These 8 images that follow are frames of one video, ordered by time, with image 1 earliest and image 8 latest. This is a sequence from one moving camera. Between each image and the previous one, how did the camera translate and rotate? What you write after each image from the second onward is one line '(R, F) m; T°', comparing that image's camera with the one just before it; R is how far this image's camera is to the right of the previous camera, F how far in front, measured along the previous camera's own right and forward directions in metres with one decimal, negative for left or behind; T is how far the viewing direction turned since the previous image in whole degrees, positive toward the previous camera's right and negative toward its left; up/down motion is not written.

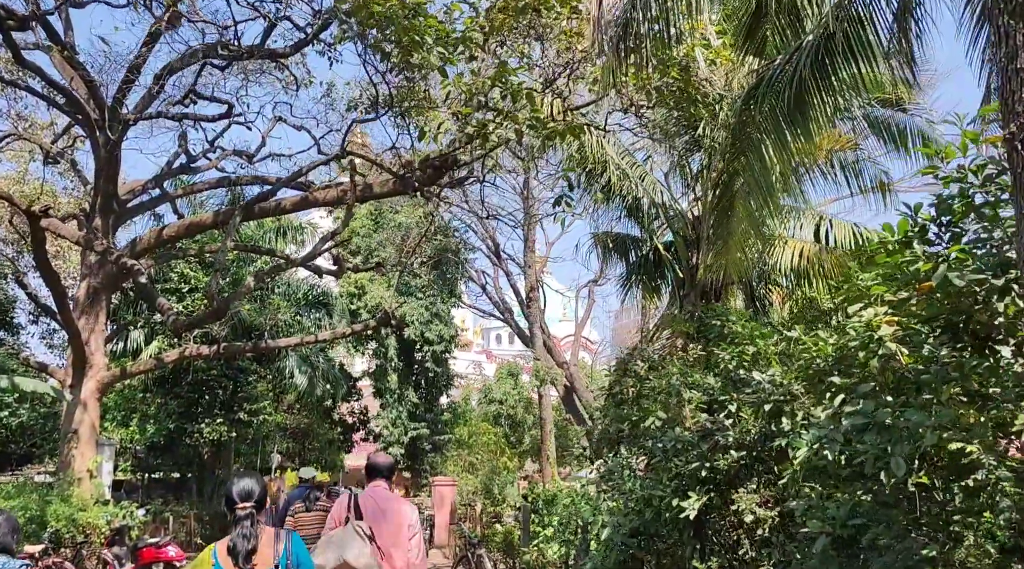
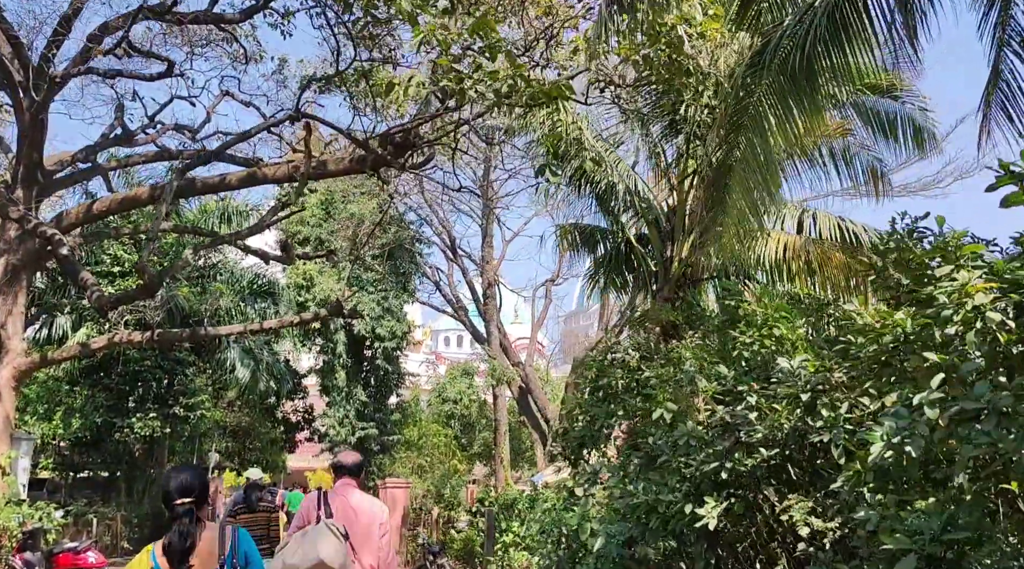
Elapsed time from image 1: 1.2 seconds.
(-0.2, +0.7) m; +3°
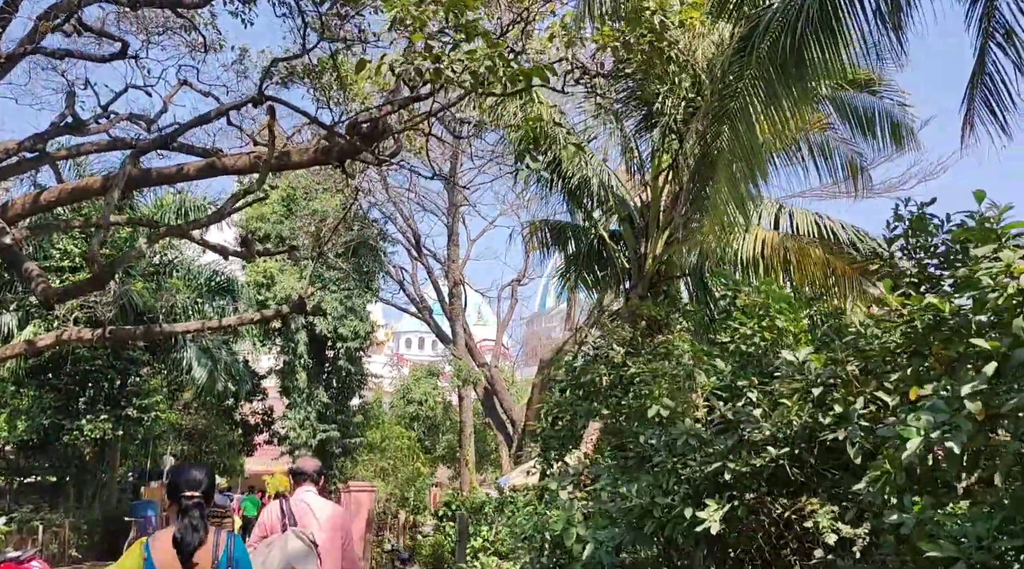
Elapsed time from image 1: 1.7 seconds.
(-0.1, +0.3) m; +2°
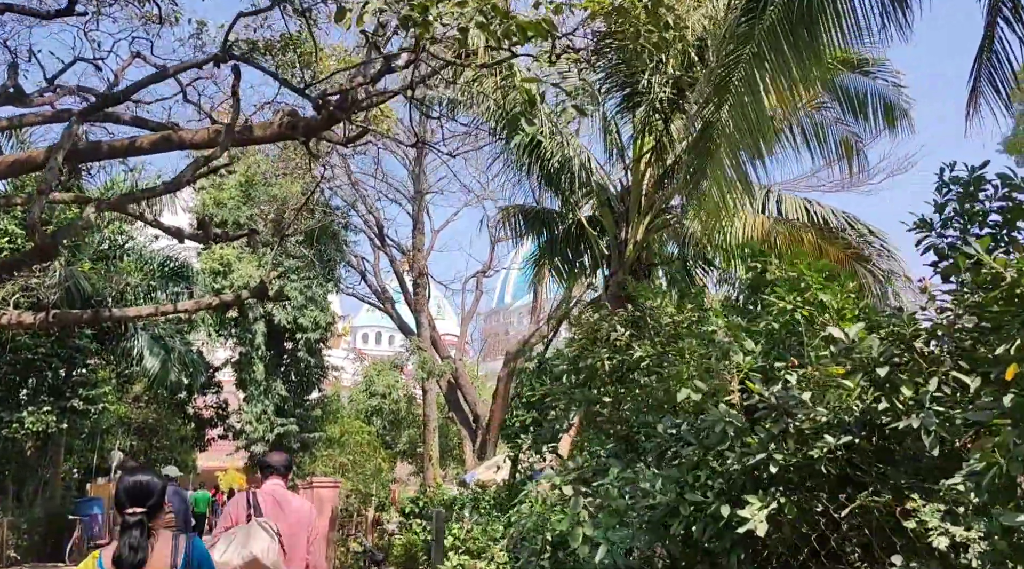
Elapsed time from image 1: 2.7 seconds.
(-0.2, +0.5) m; +3°
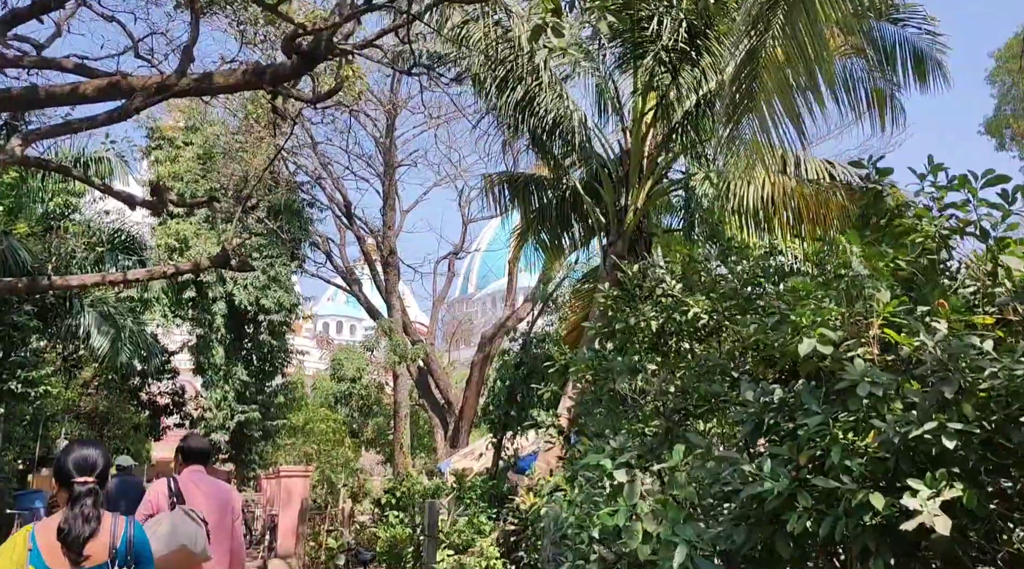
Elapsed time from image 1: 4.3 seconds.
(-0.3, +0.8) m; +2°
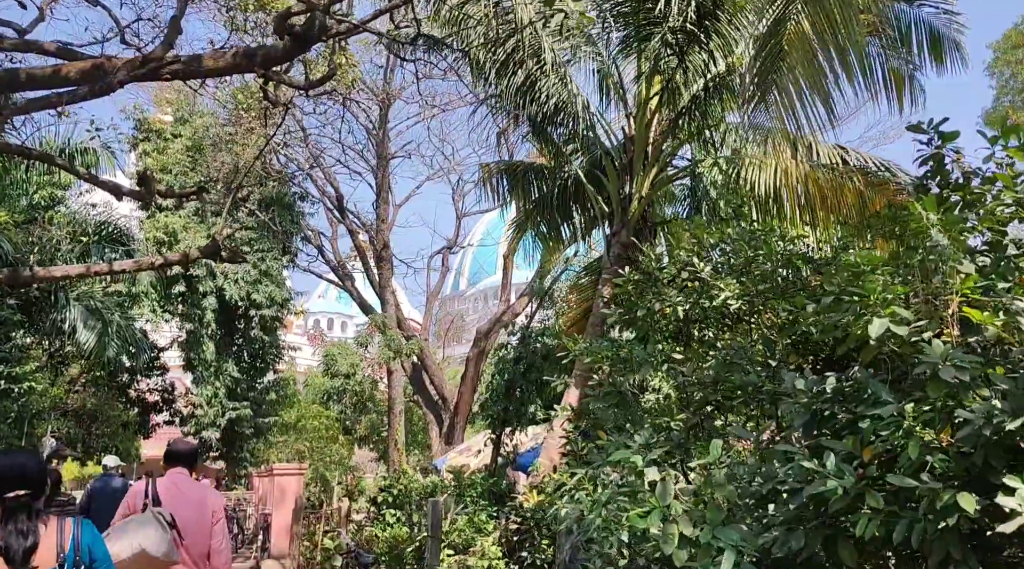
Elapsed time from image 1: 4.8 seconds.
(-0.1, +0.3) m; +1°
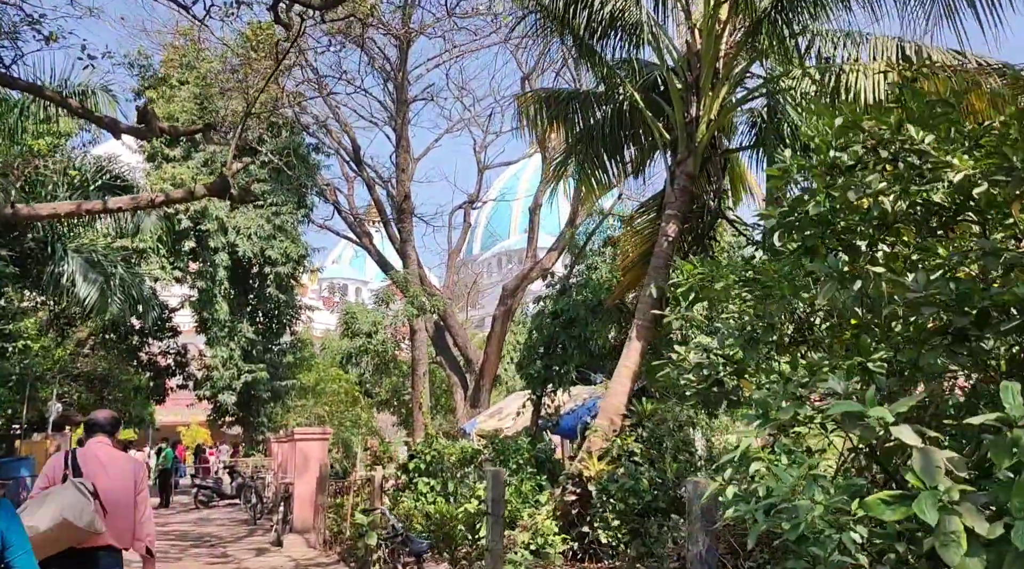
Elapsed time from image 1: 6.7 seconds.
(-0.3, +1.0) m; -1°
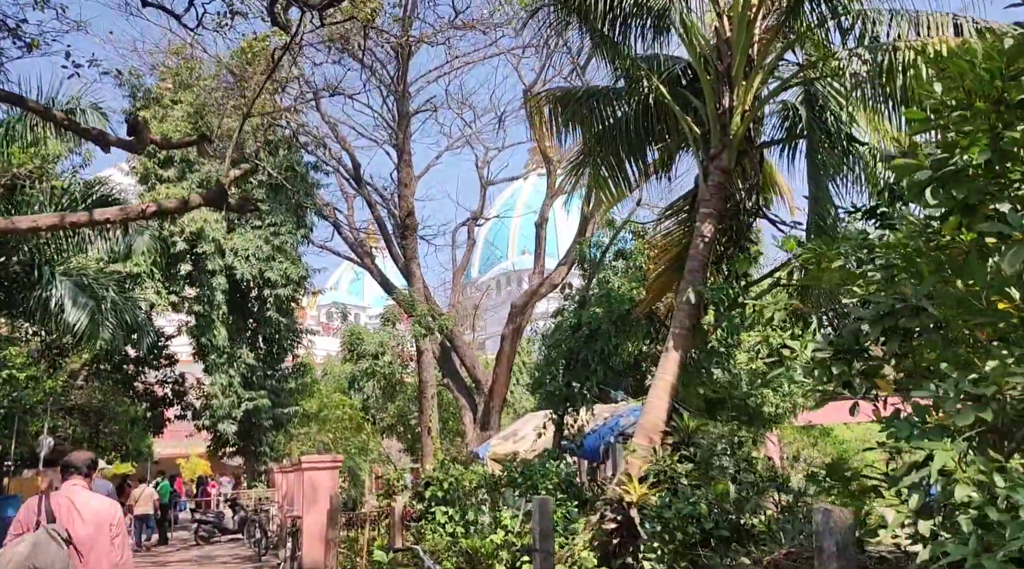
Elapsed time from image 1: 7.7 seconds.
(-0.2, +0.6) m; 0°
